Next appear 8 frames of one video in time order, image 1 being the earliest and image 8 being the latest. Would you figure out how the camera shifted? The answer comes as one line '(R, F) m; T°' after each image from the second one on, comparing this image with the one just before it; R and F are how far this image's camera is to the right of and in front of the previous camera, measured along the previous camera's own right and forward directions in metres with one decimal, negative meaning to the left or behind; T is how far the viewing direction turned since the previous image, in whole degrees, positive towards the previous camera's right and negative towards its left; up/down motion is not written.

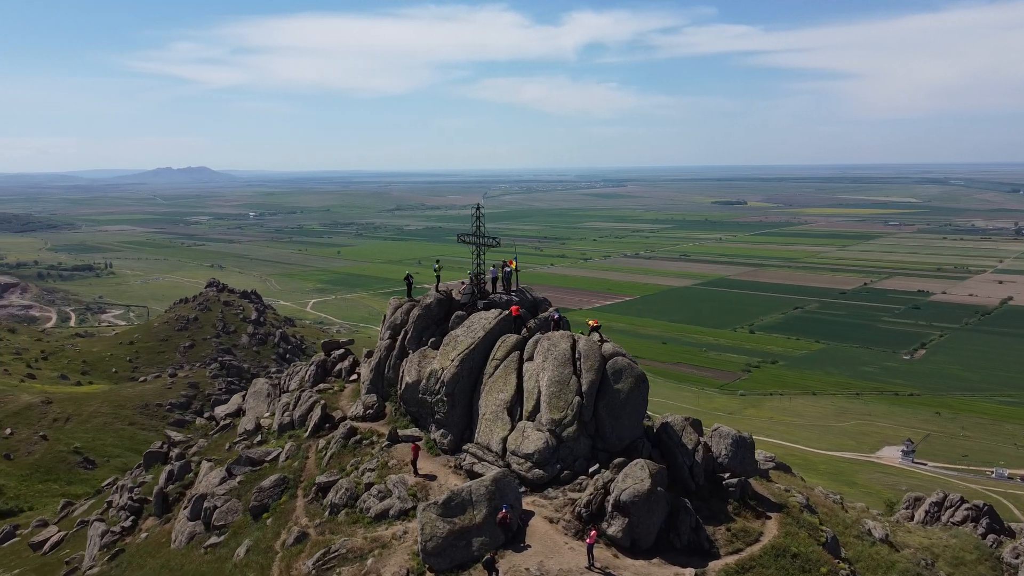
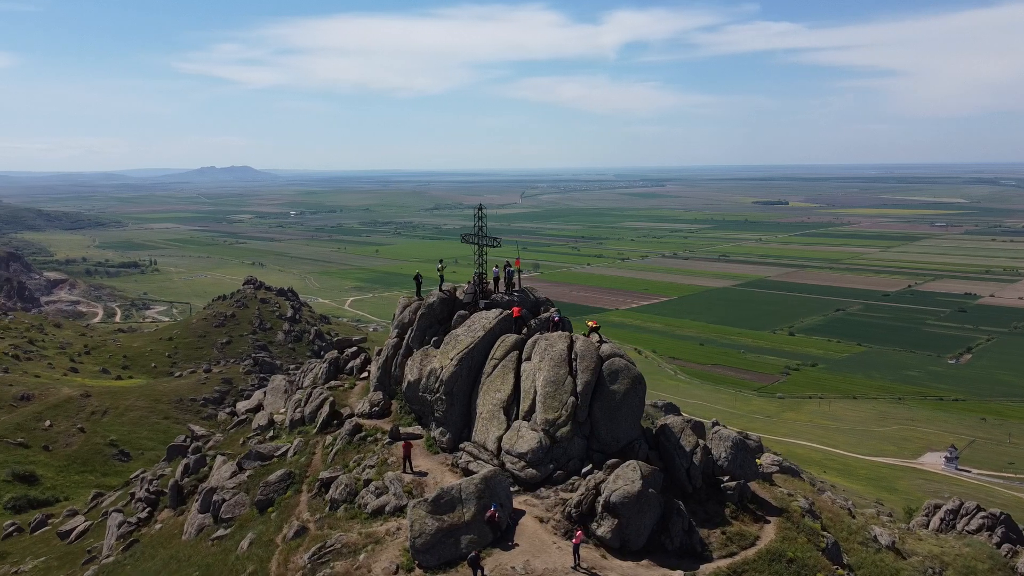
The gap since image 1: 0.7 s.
(+0.8, -0.1) m; -3°
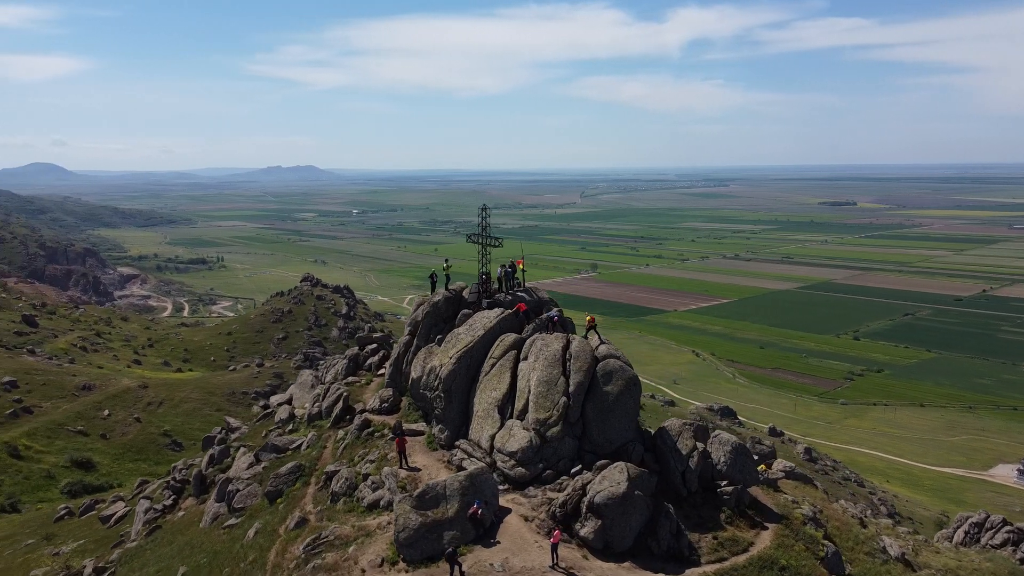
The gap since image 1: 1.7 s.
(+1.2, -0.1) m; -4°
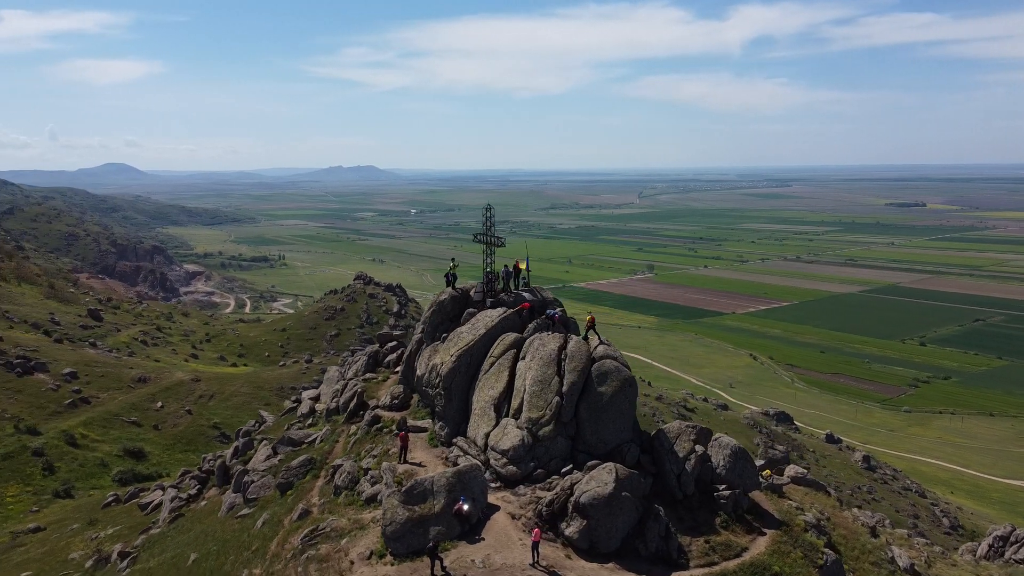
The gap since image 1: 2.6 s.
(+1.2, -0.1) m; -4°
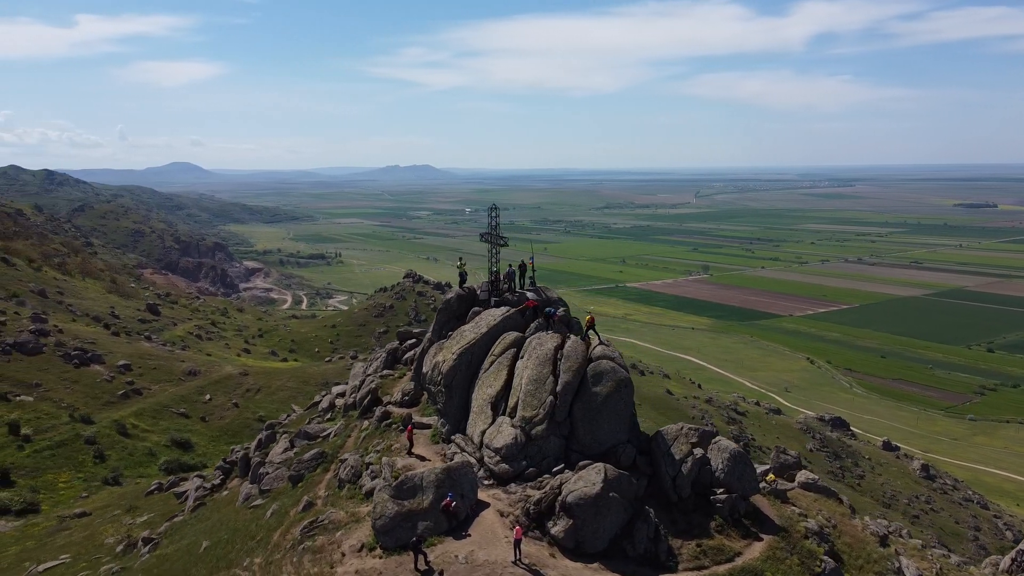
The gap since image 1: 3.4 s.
(+1.1, -0.1) m; -4°
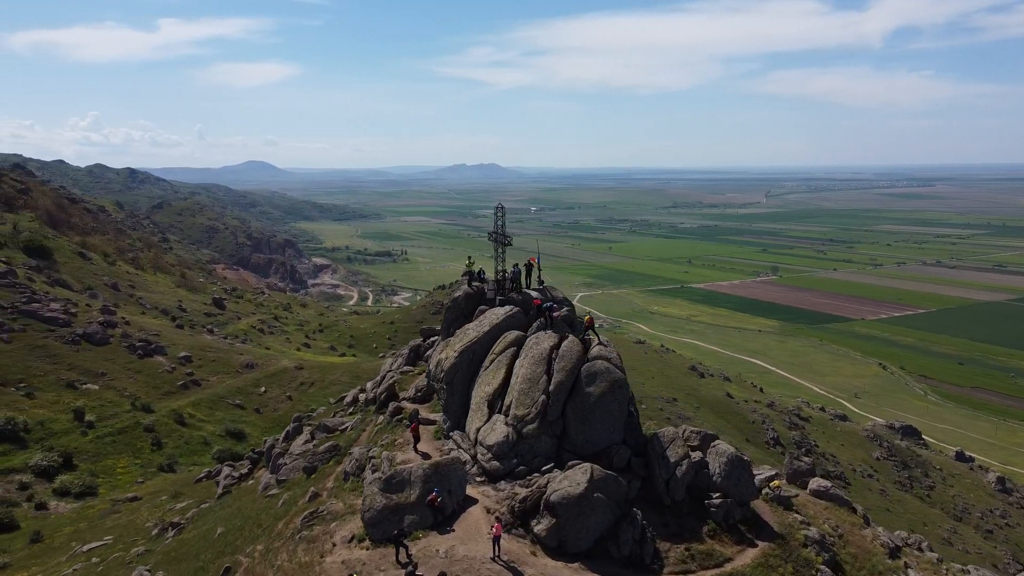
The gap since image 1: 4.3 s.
(+1.3, 0.0) m; -5°
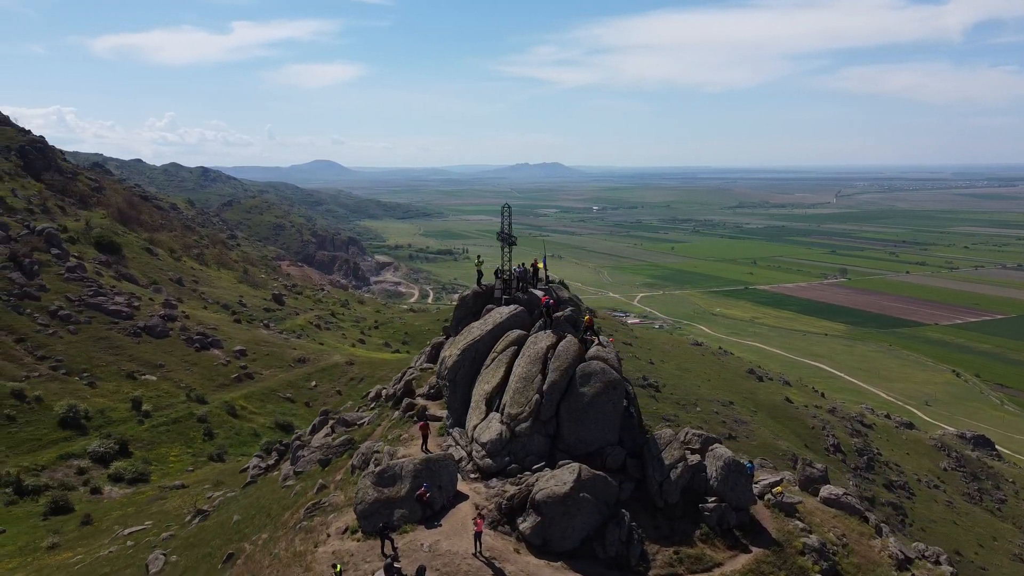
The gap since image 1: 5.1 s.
(+1.2, -0.1) m; -4°
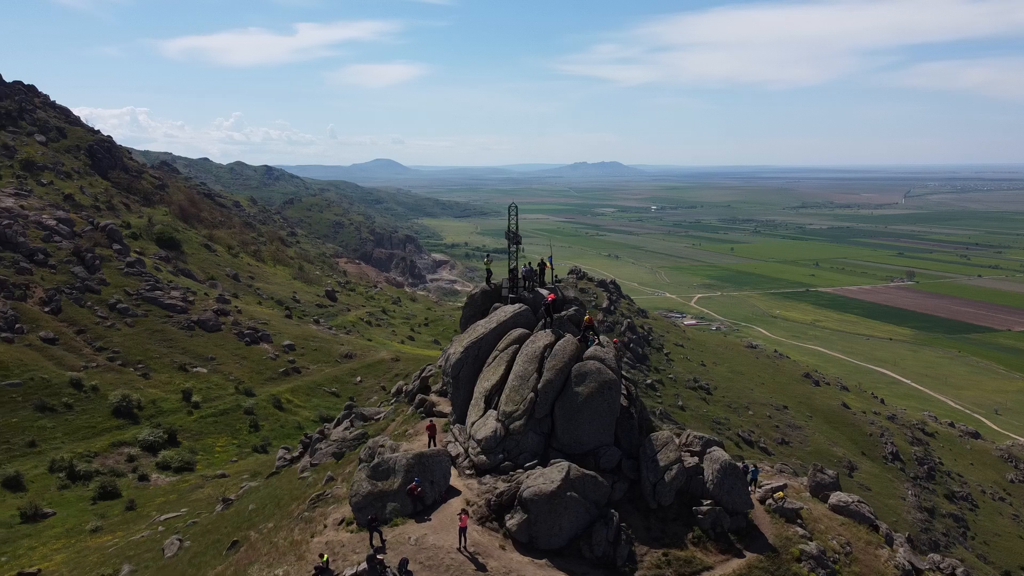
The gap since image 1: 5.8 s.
(+1.1, -0.1) m; -4°
